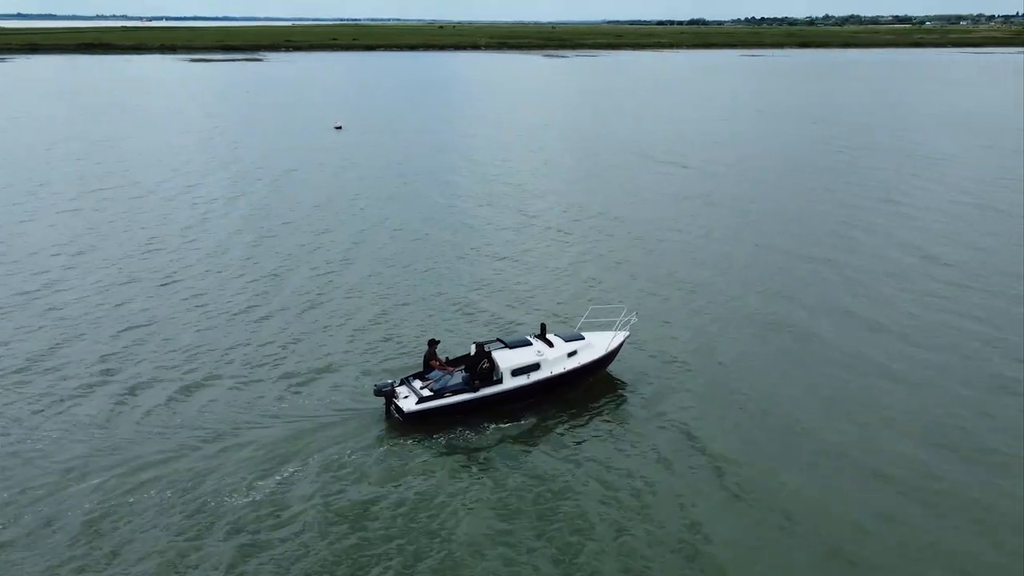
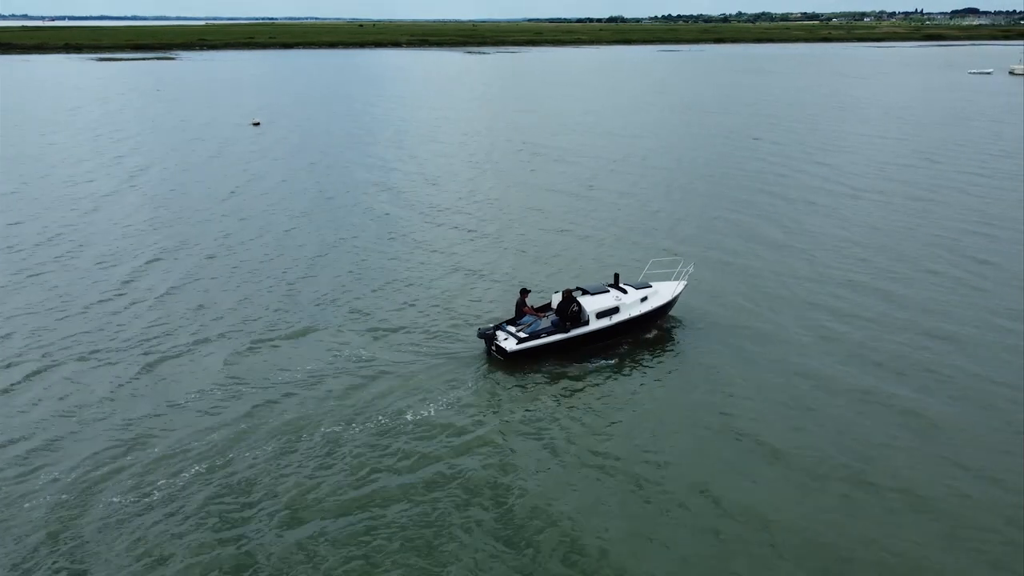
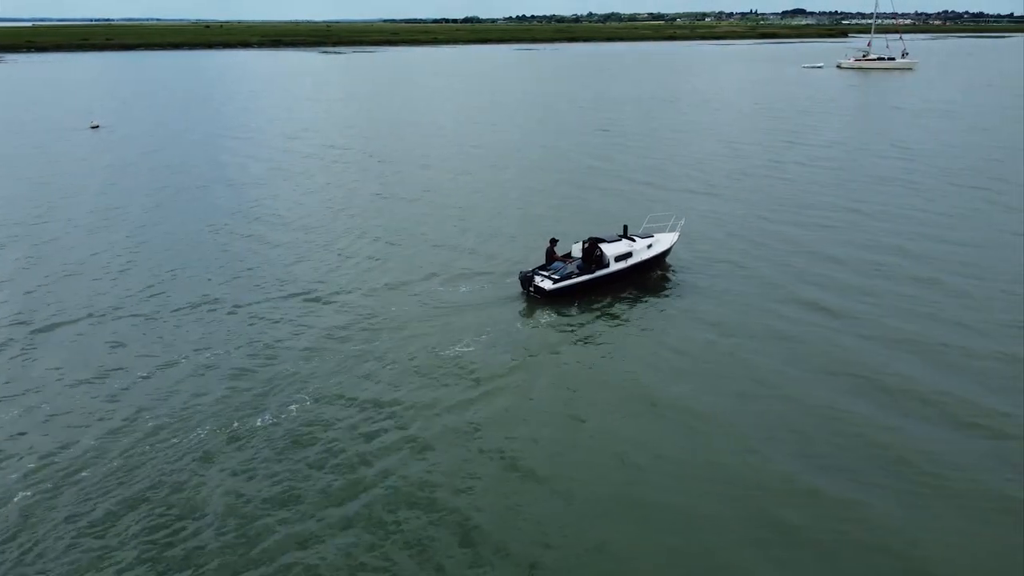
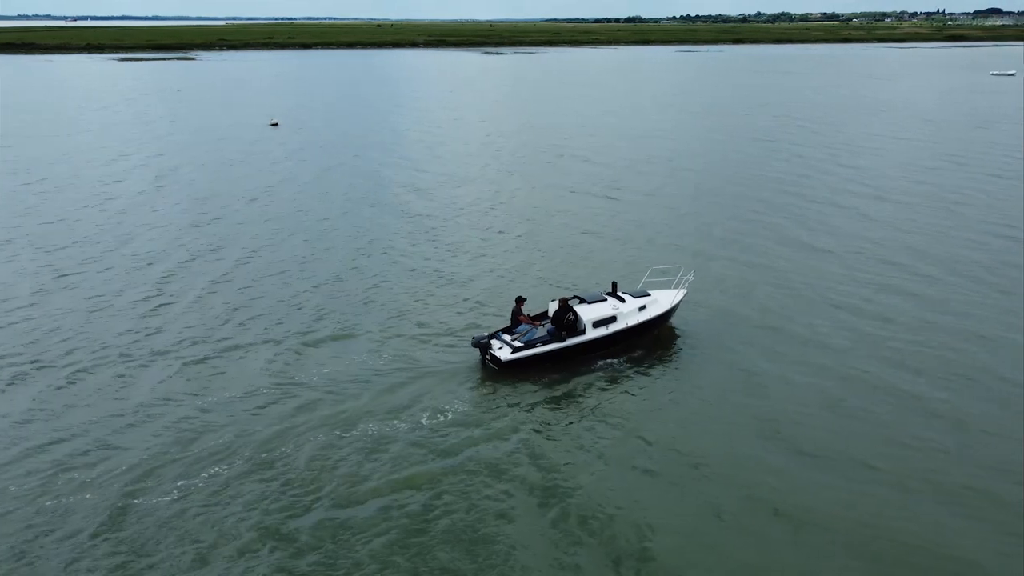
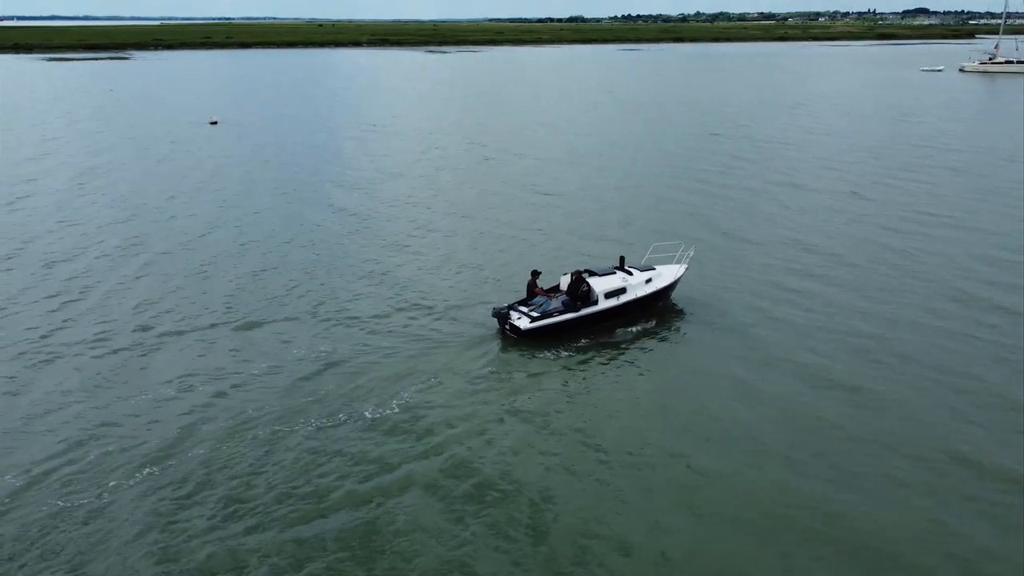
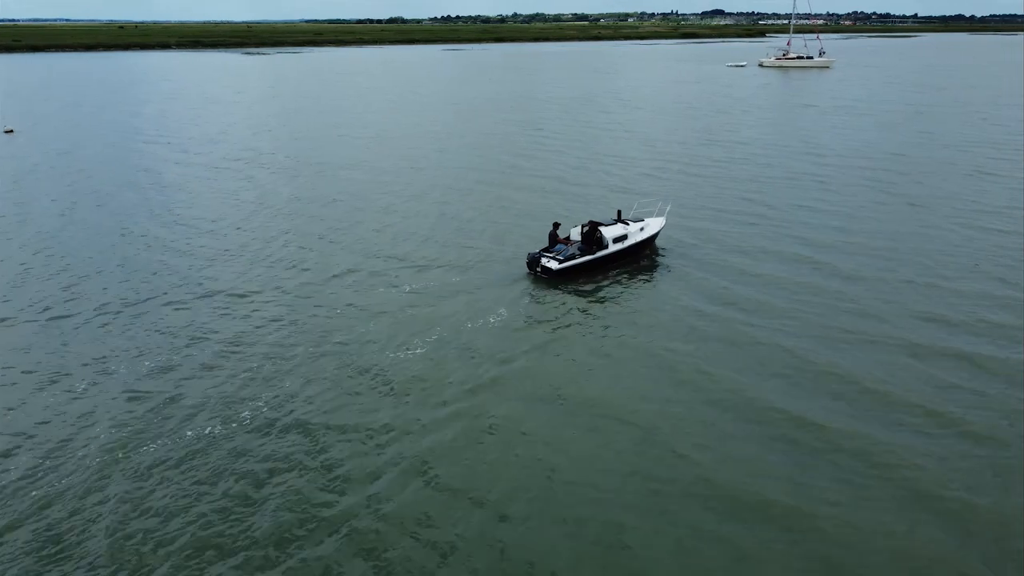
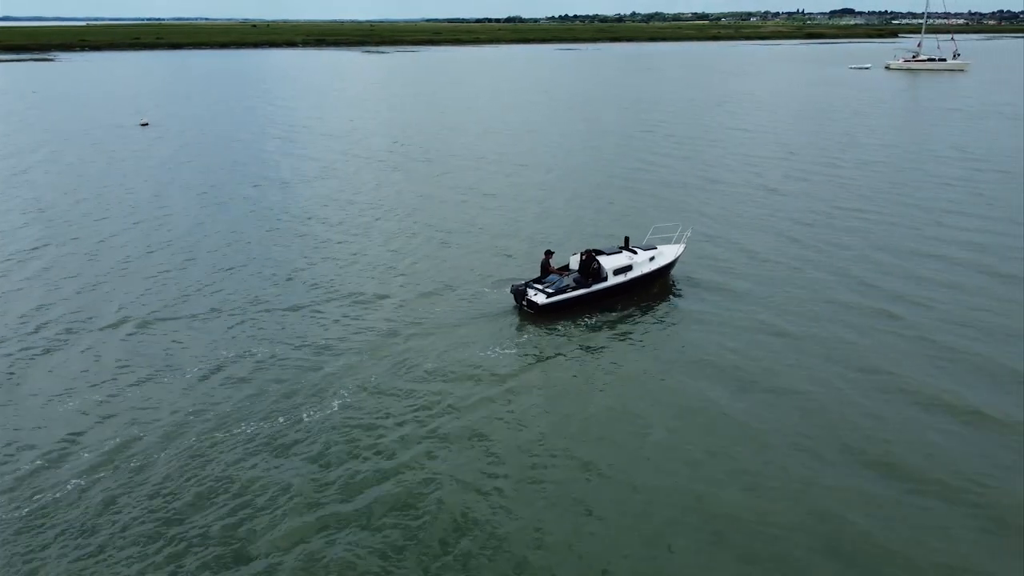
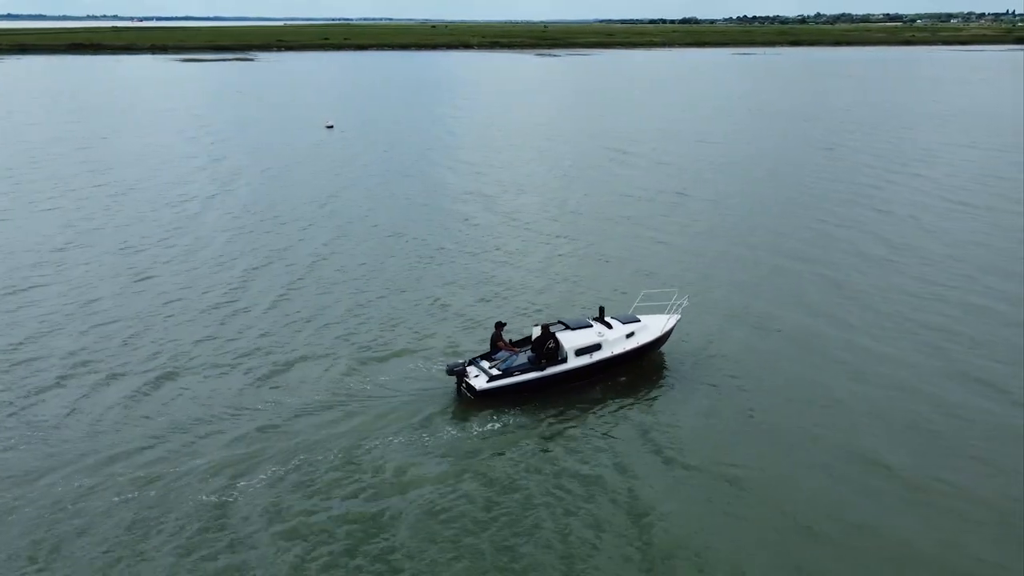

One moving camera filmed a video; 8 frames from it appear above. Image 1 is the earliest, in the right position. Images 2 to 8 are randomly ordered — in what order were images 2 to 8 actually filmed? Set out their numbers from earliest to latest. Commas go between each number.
8, 4, 2, 5, 7, 3, 6
